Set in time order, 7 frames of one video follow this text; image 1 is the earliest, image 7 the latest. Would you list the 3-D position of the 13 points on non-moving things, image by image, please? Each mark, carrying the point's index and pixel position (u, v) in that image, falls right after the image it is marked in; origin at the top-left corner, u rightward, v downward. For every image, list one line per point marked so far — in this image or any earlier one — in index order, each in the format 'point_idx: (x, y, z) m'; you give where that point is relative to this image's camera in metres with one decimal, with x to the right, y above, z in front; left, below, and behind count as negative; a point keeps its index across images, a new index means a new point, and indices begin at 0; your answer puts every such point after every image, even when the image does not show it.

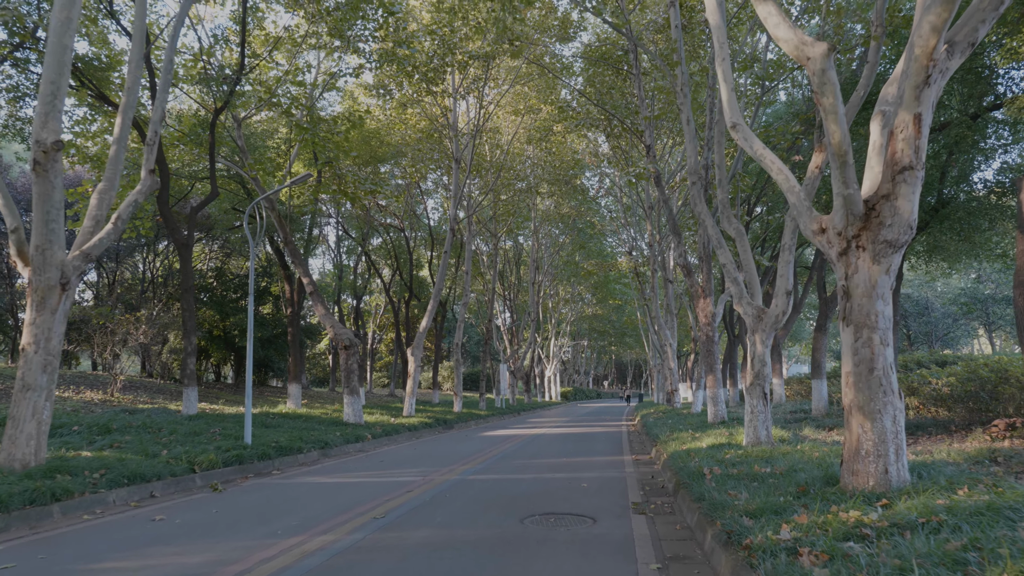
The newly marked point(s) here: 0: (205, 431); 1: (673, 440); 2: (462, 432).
0: (-5.3, -2.5, +10.8) m
1: (+2.7, -2.5, +10.5) m
2: (-1.4, -4.2, +18.4) m
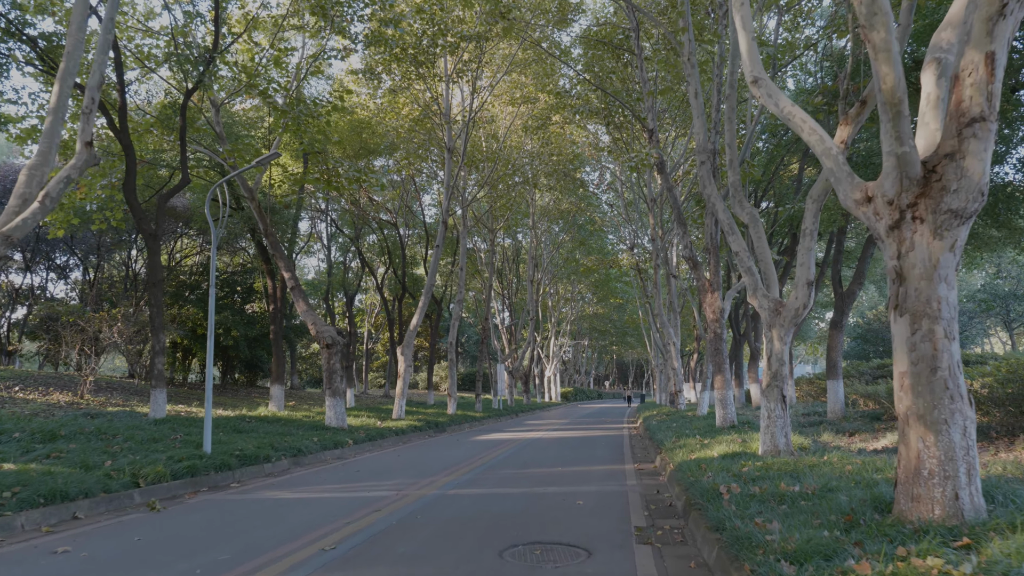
0: (-5.4, -2.3, +9.9) m
1: (+2.5, -2.4, +9.5) m
2: (-1.6, -4.1, +17.4) m
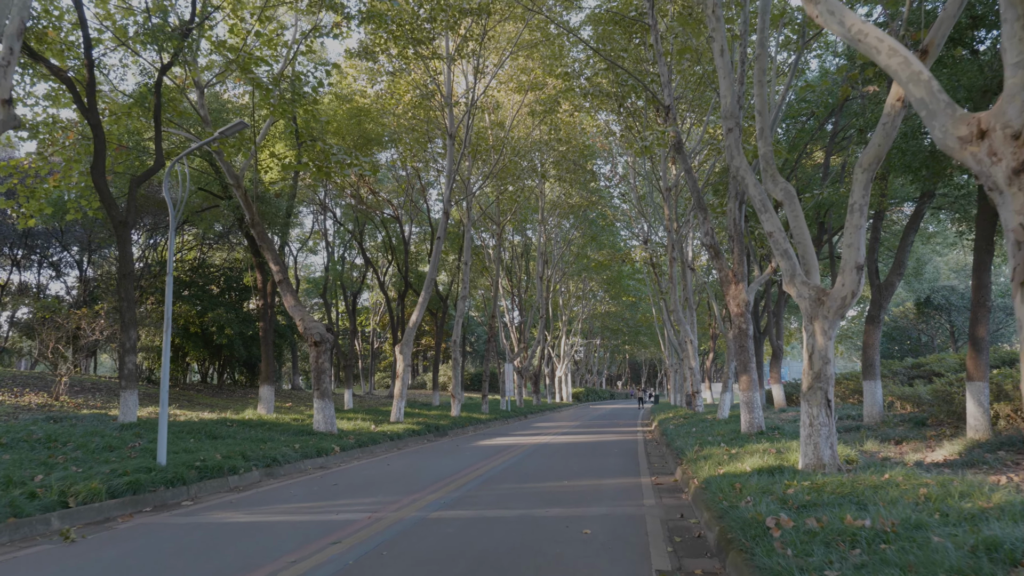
0: (-5.4, -2.2, +8.8) m
1: (+2.5, -2.2, +8.3) m
2: (-1.4, -3.9, +16.3) m
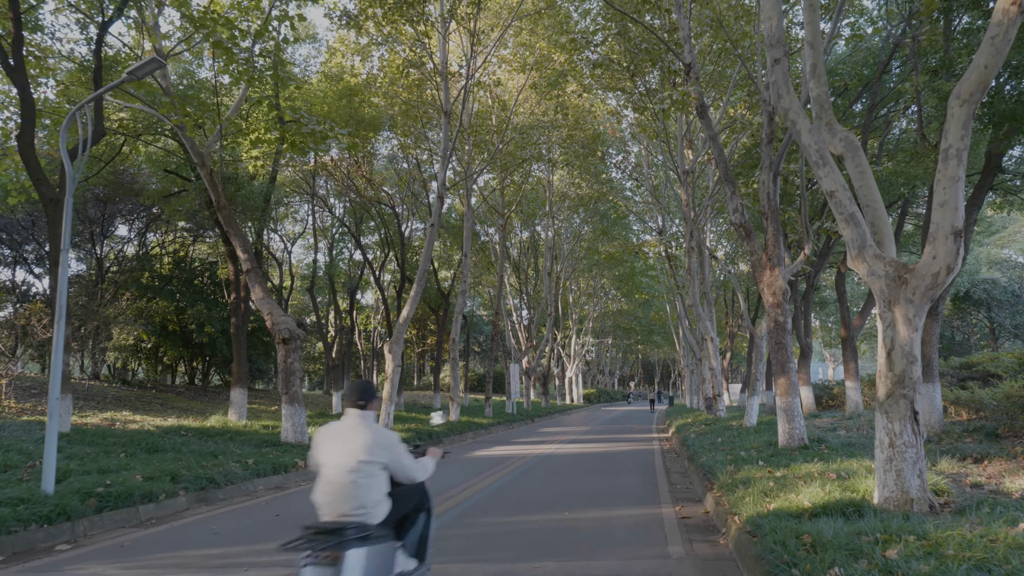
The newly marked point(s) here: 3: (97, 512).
0: (-5.6, -2.0, +7.2) m
1: (+2.4, -2.0, +6.6) m
2: (-1.4, -3.7, +14.6) m
3: (-3.9, -2.1, +6.0) m
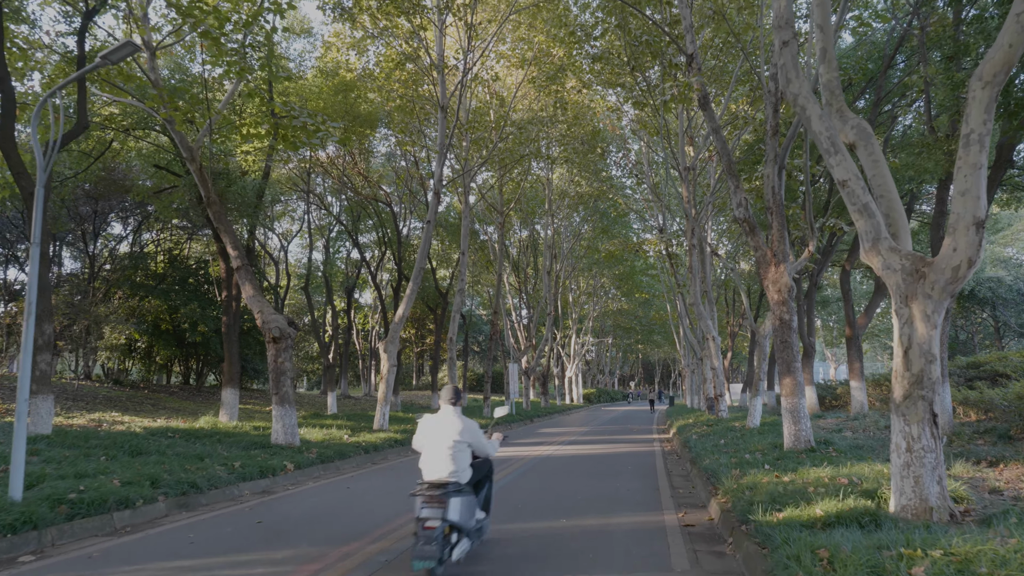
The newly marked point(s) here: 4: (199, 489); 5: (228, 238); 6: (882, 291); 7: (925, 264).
0: (-5.6, -2.0, +6.9) m
1: (+2.3, -2.0, +6.3) m
2: (-1.5, -3.7, +14.3) m
3: (-4.0, -2.1, +5.6) m
4: (-3.6, -2.3, +7.3) m
5: (-5.8, +1.0, +12.9) m
6: (+9.5, -0.1, +16.3) m
7: (+3.3, +0.2, +5.0) m
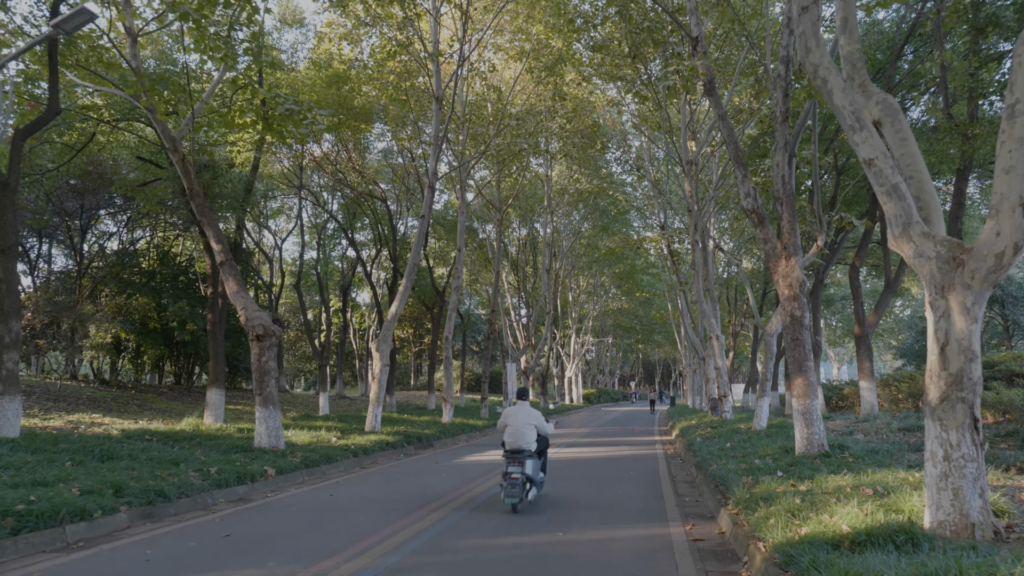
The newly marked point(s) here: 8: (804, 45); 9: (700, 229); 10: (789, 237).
0: (-5.7, -1.9, +6.4) m
1: (+2.3, -1.9, +5.7) m
2: (-1.5, -3.6, +13.8) m
3: (-4.0, -2.0, +5.1) m
4: (-3.7, -2.2, +6.8) m
5: (-5.9, +1.1, +12.4) m
6: (+9.5, 0.0, +15.8) m
7: (+3.2, +0.3, +4.5) m
8: (+2.5, +2.1, +5.6) m
9: (+5.9, +1.8, +19.8) m
10: (+4.0, +0.7, +9.1) m
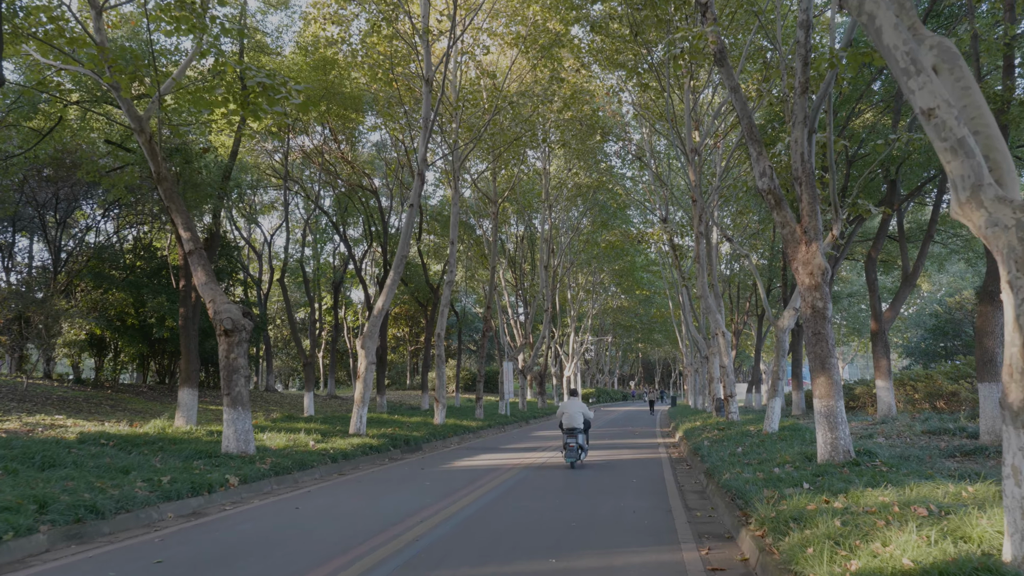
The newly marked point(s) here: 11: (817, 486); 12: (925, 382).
0: (-5.8, -1.7, +5.5) m
1: (+2.2, -1.7, +4.8) m
2: (-1.7, -3.4, +12.9) m
3: (-4.2, -1.8, +4.2) m
4: (-3.8, -2.1, +5.9) m
5: (-6.0, +1.2, +11.5) m
6: (+9.3, +0.2, +14.9) m
7: (+3.1, +0.4, +3.6) m
8: (+2.4, +2.3, +4.7) m
9: (+5.8, +2.0, +18.9) m
10: (+3.8, +0.8, +8.2) m
11: (+2.8, -1.8, +5.9) m
12: (+11.5, -2.6, +17.6) m
